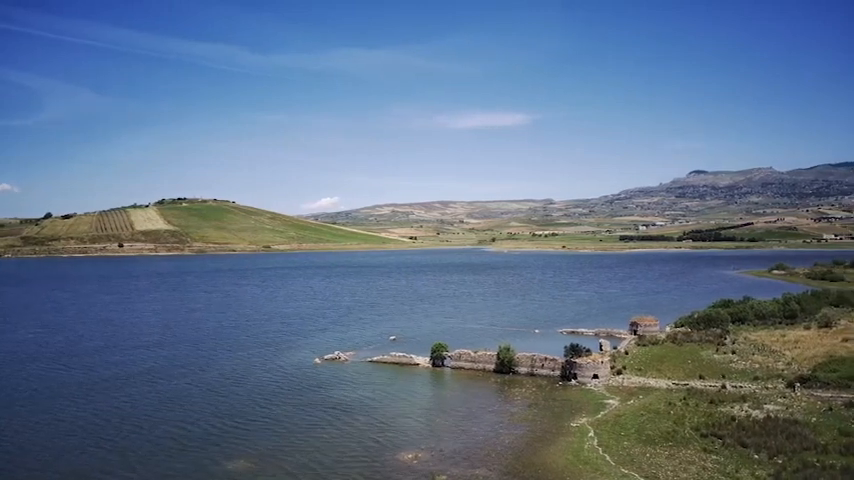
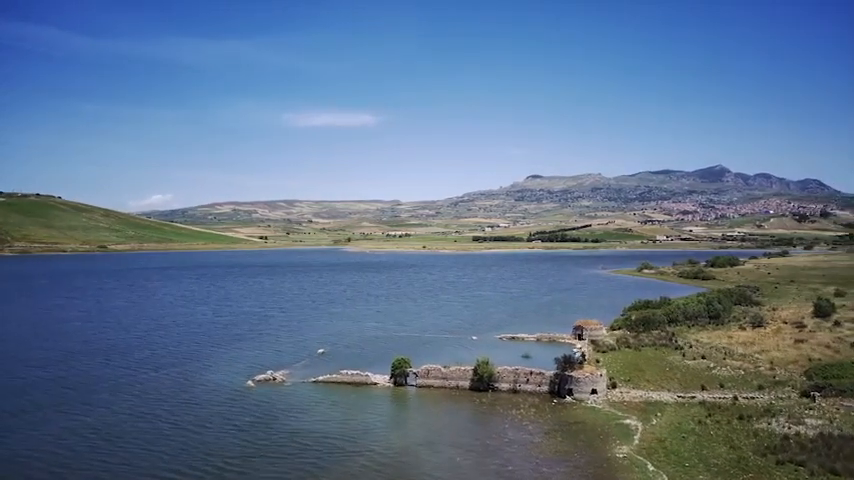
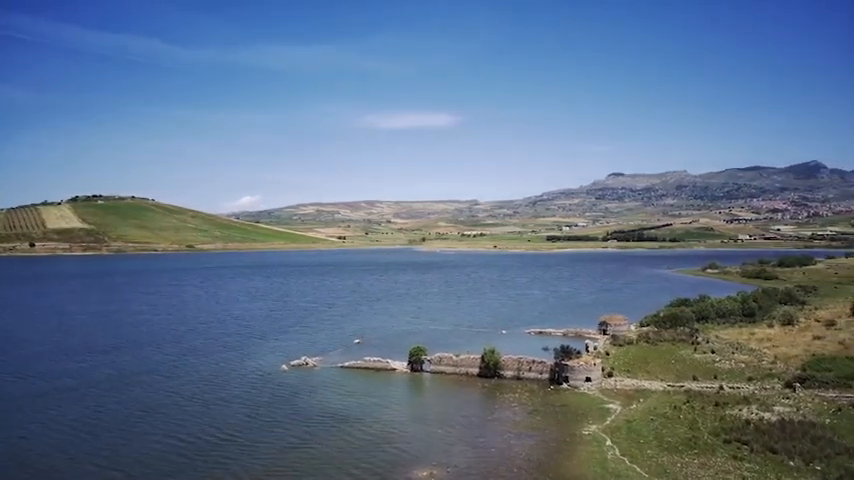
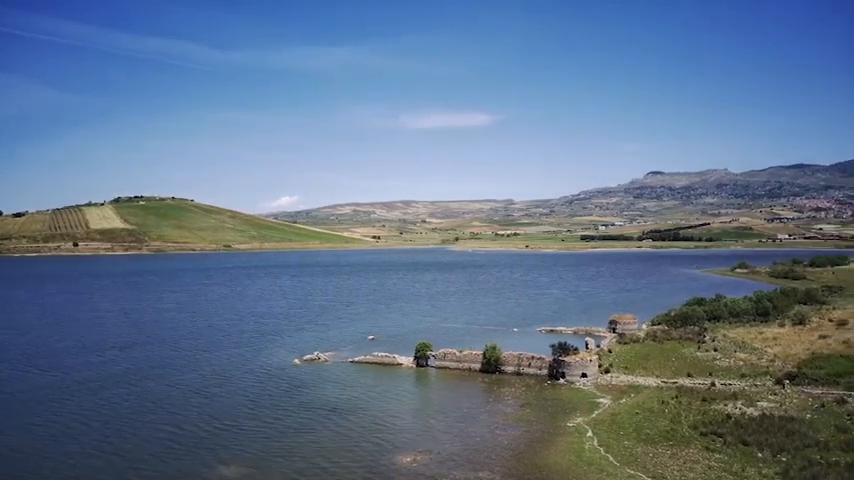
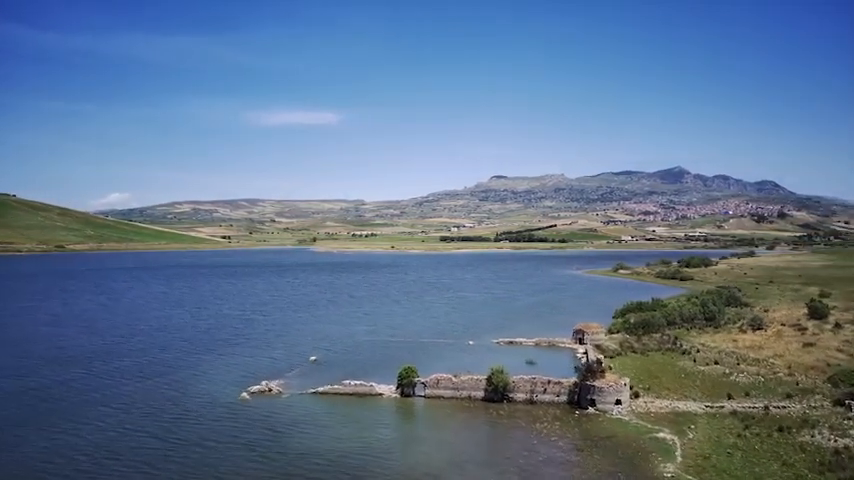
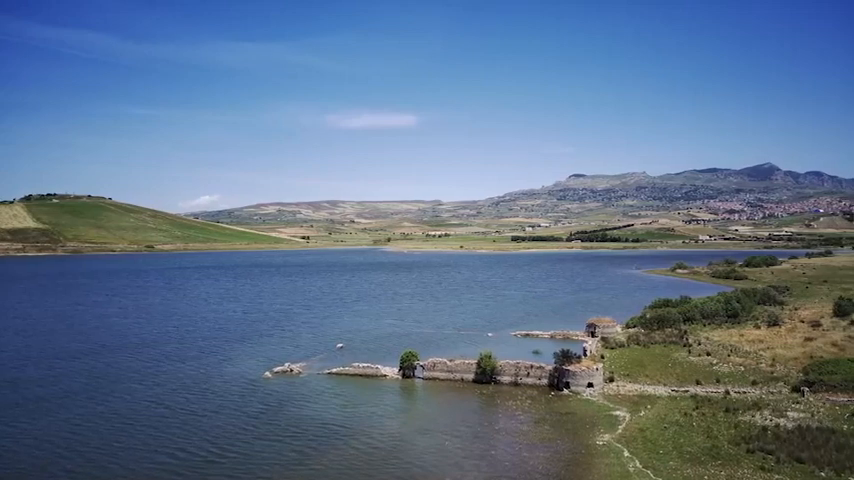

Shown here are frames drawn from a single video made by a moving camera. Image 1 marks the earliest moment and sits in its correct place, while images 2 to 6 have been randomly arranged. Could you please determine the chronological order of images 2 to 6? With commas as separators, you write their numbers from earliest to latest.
4, 3, 6, 2, 5
